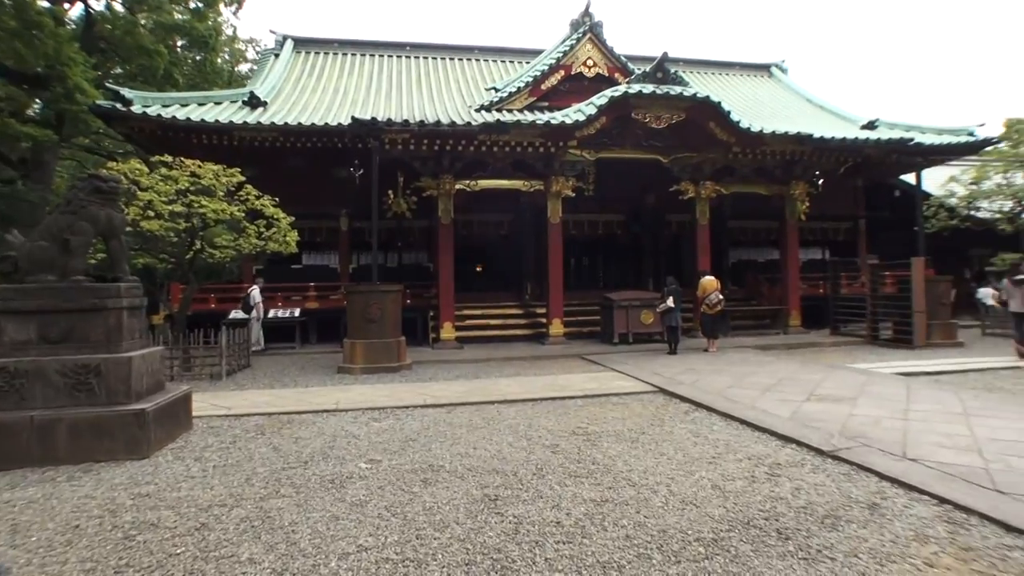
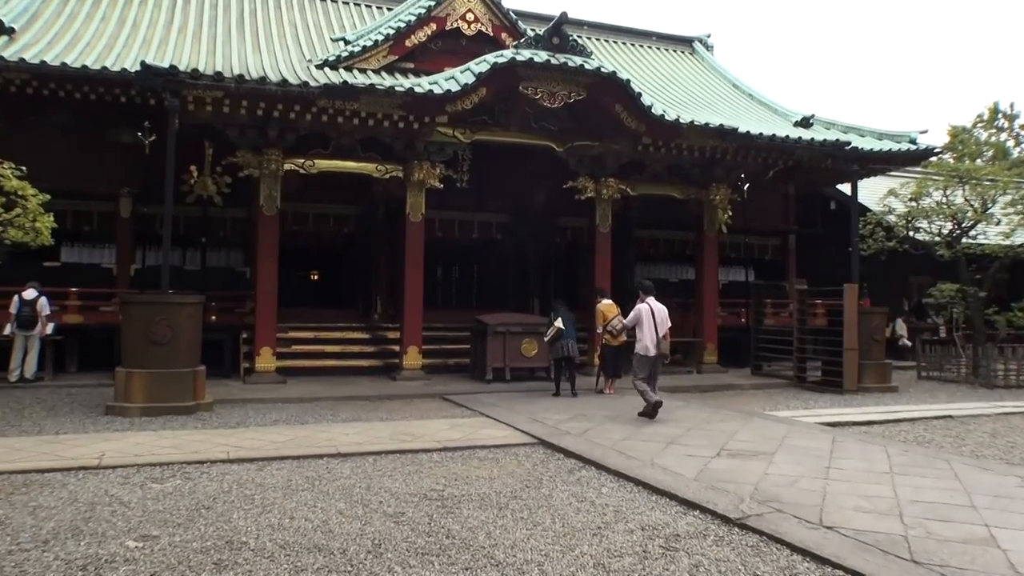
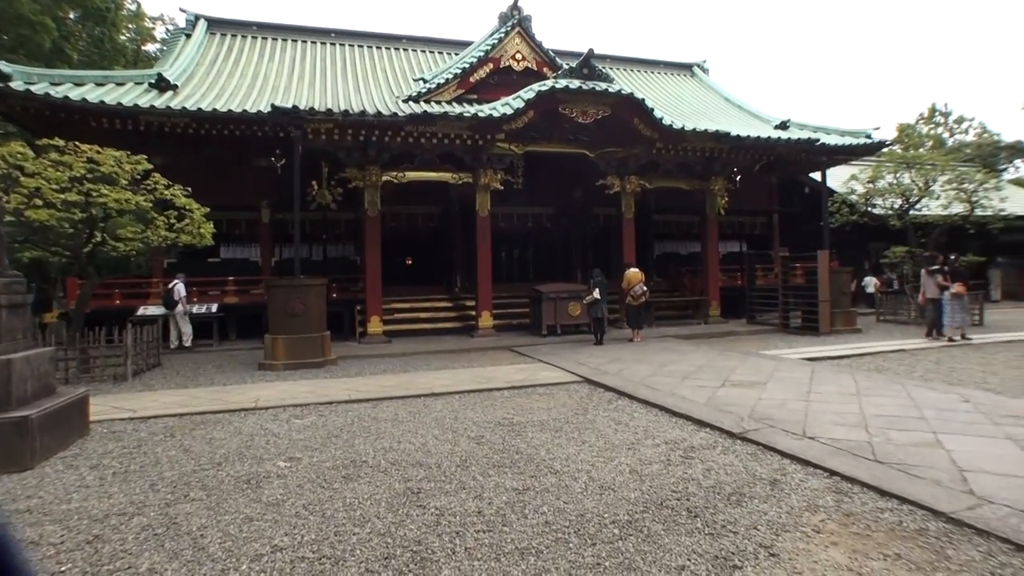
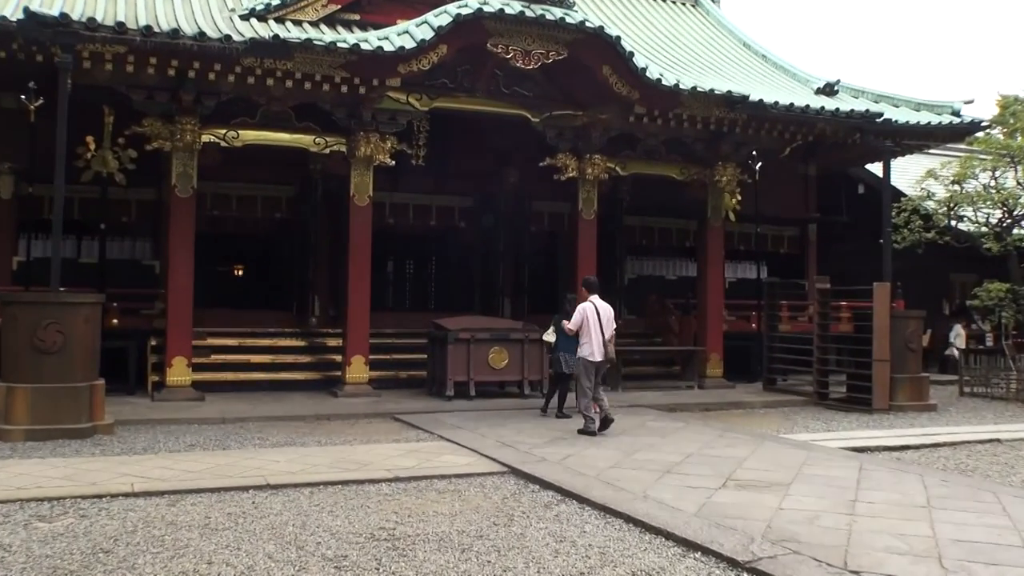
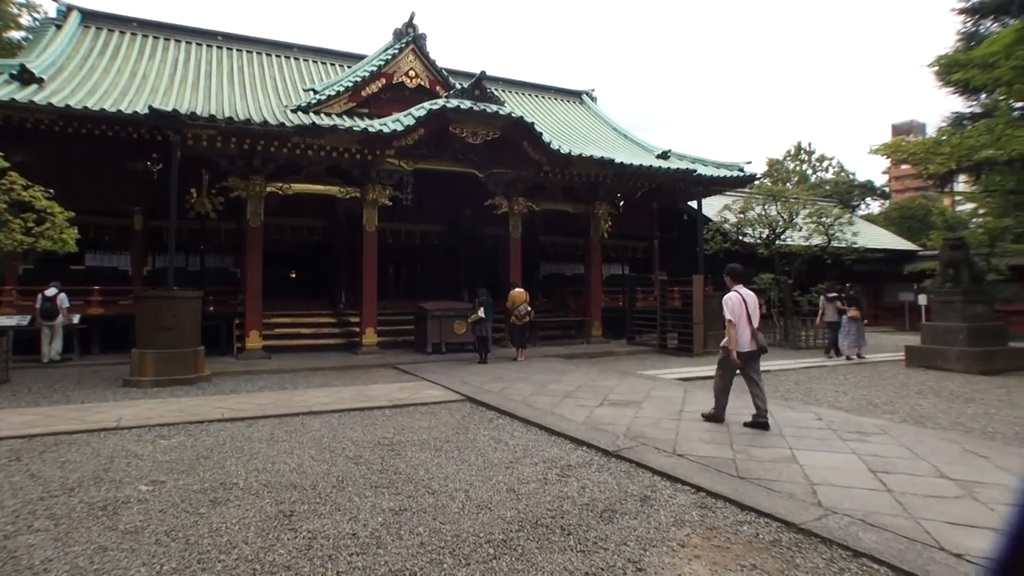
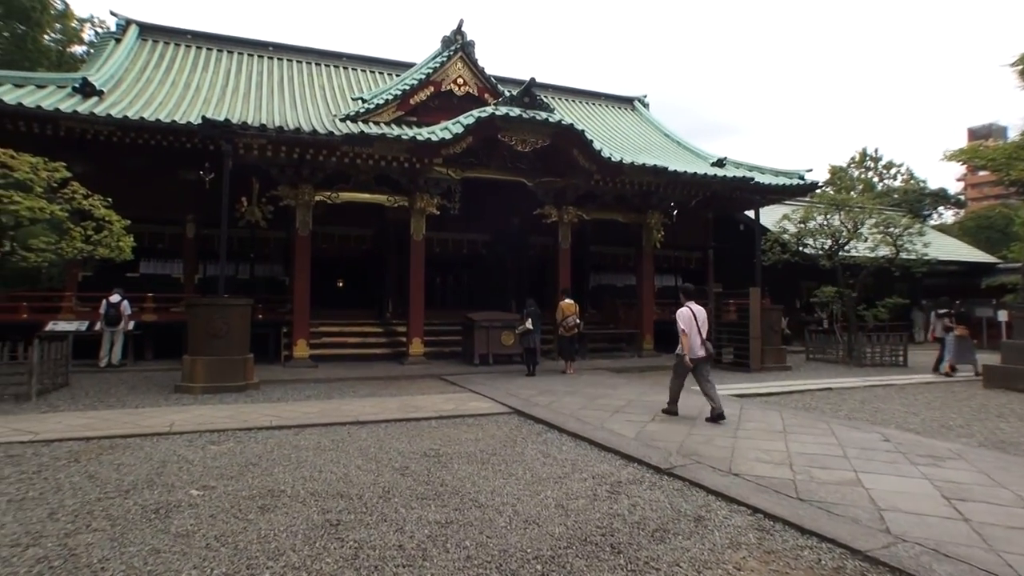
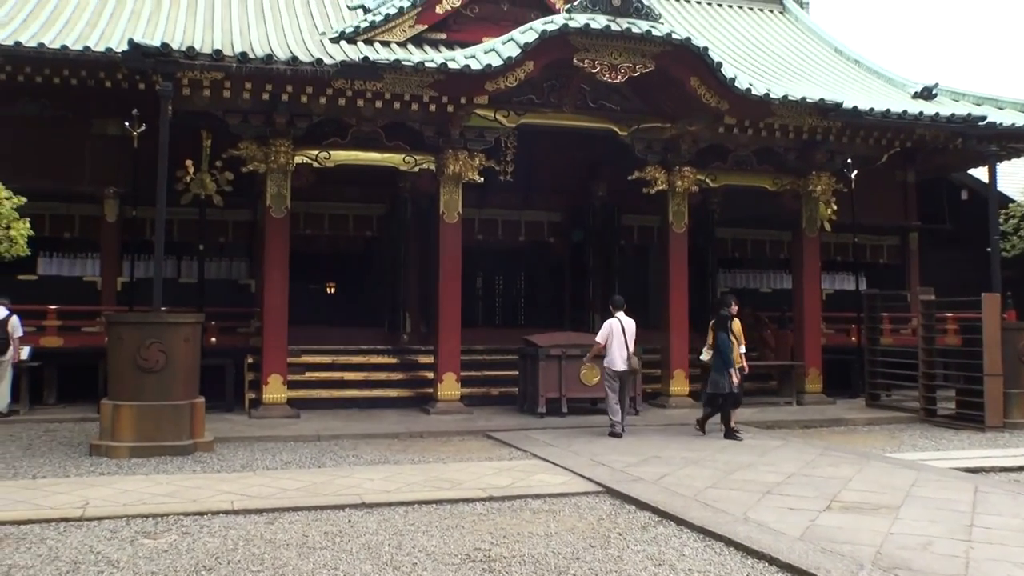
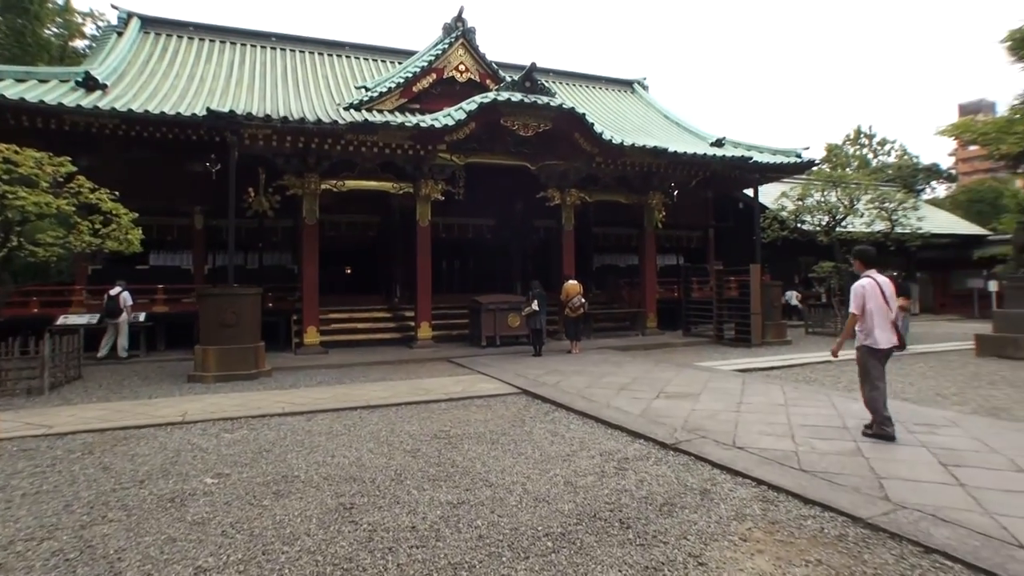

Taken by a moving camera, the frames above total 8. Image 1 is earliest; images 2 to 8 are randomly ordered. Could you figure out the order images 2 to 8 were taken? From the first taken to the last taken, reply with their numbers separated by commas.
3, 8, 5, 6, 2, 4, 7
